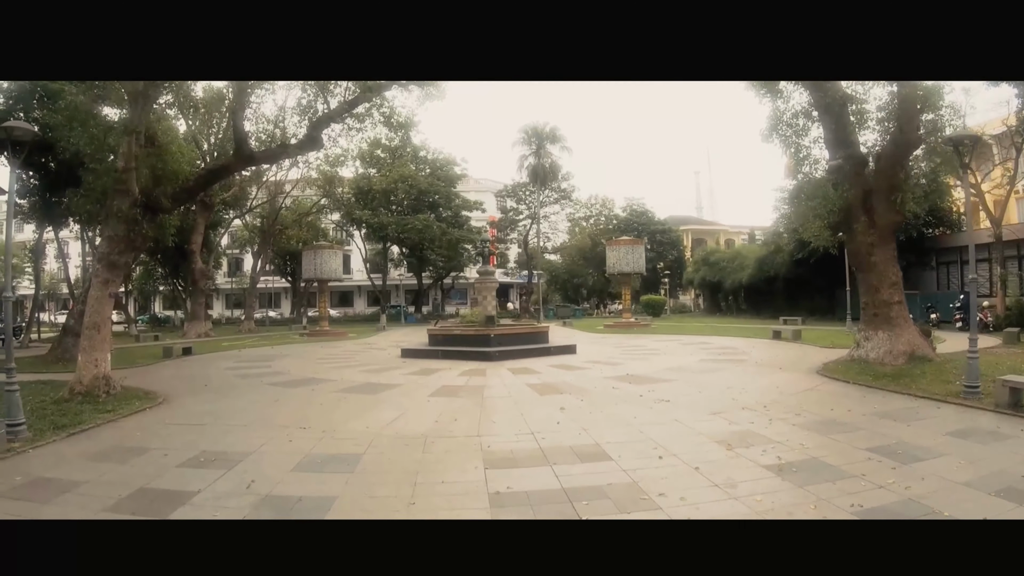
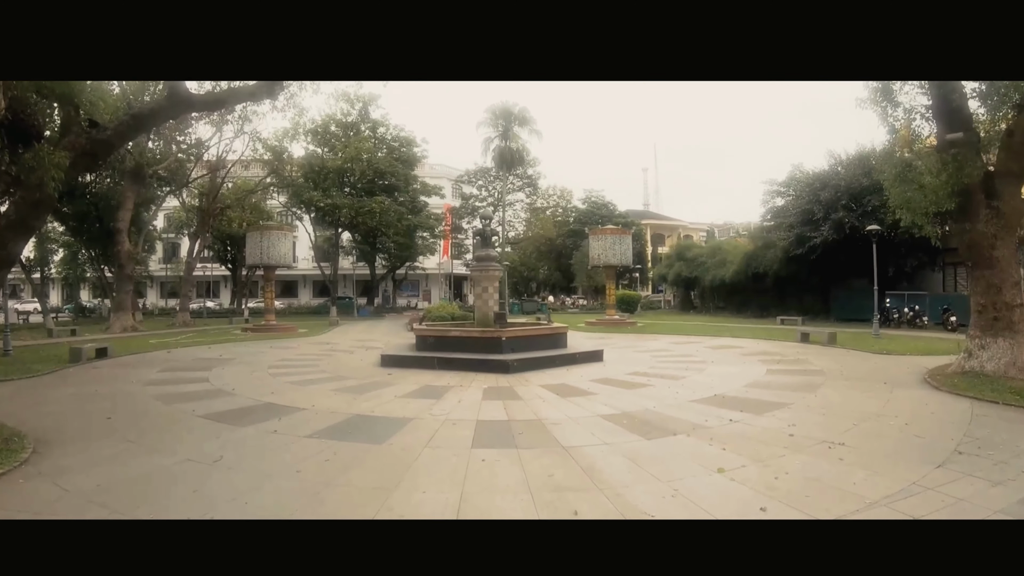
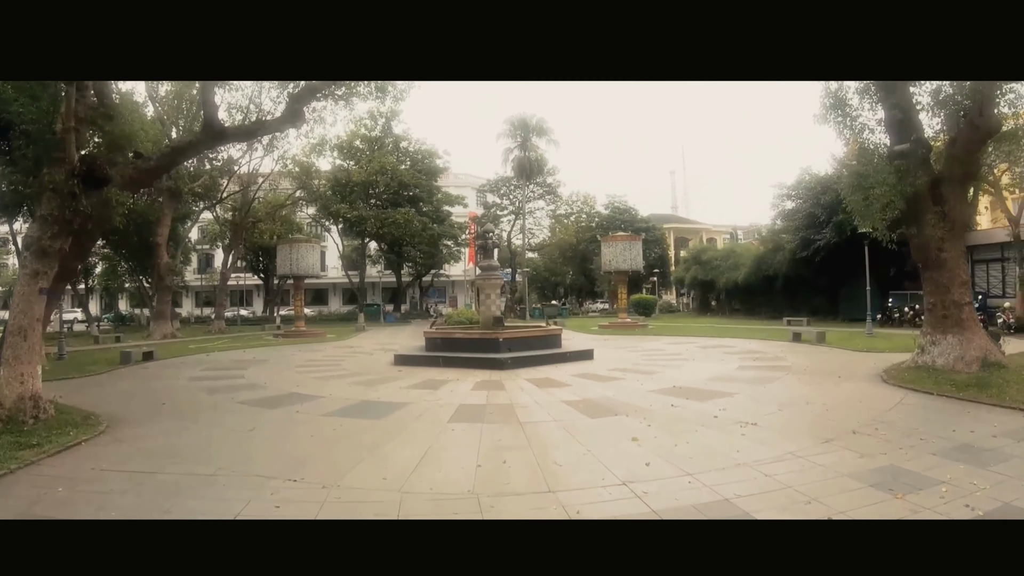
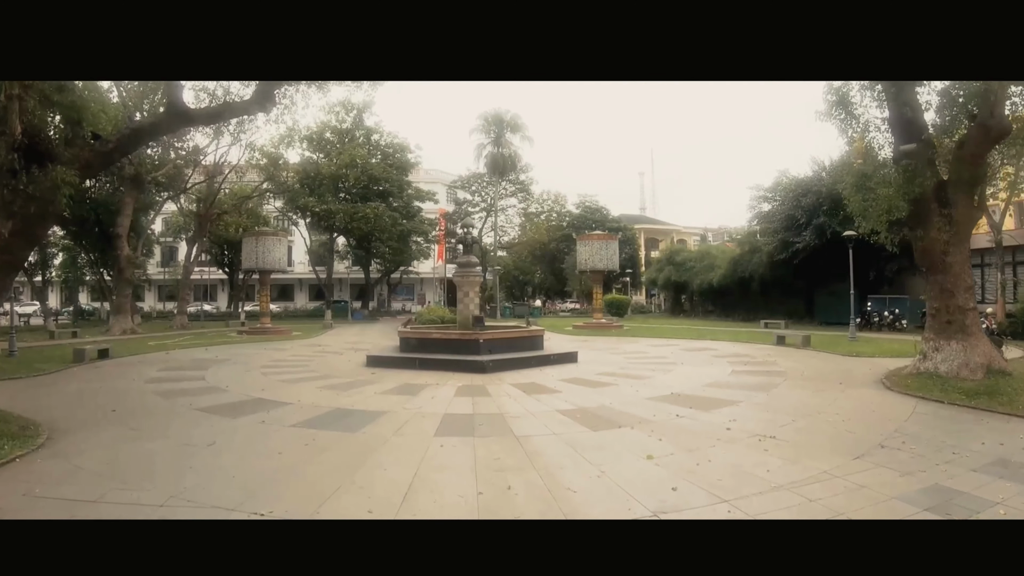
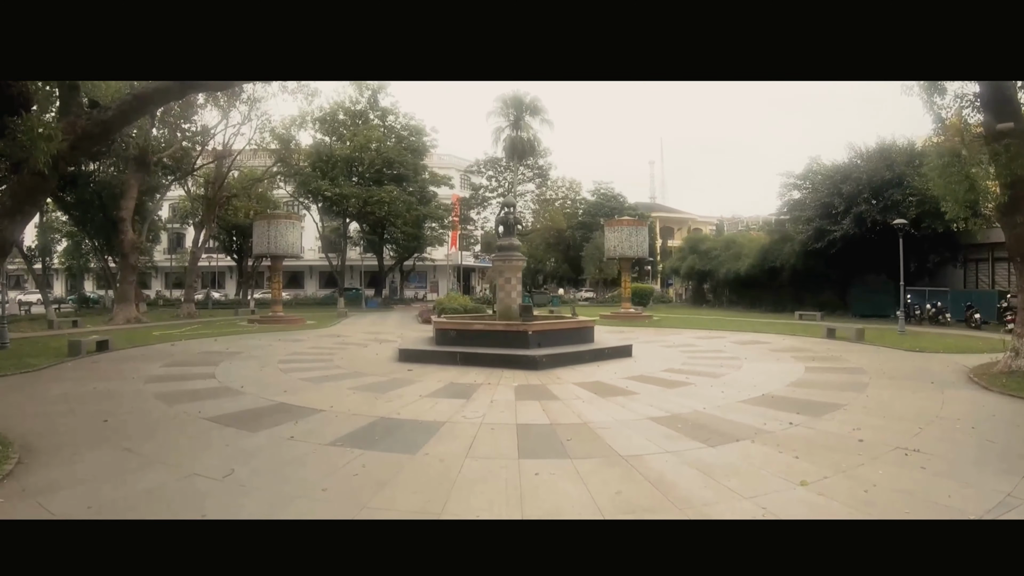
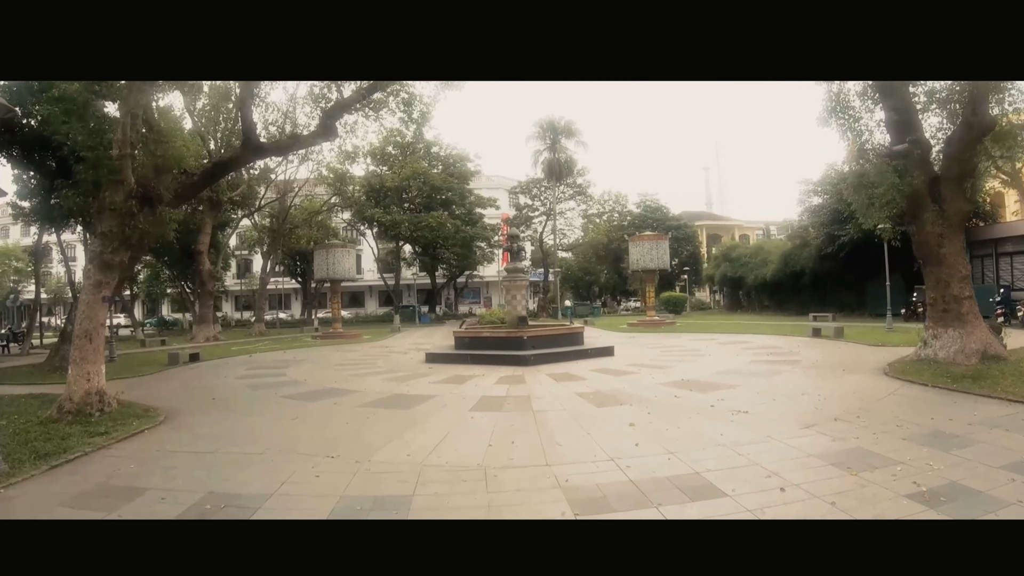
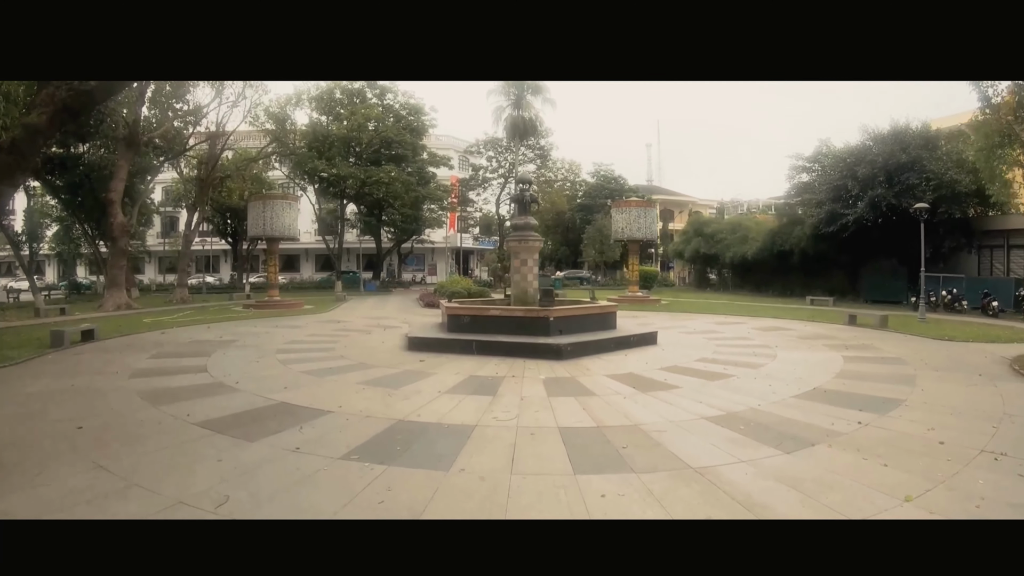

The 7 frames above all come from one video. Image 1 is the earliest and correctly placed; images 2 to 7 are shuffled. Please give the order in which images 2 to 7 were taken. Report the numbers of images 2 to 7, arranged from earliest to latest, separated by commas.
6, 3, 4, 2, 5, 7
